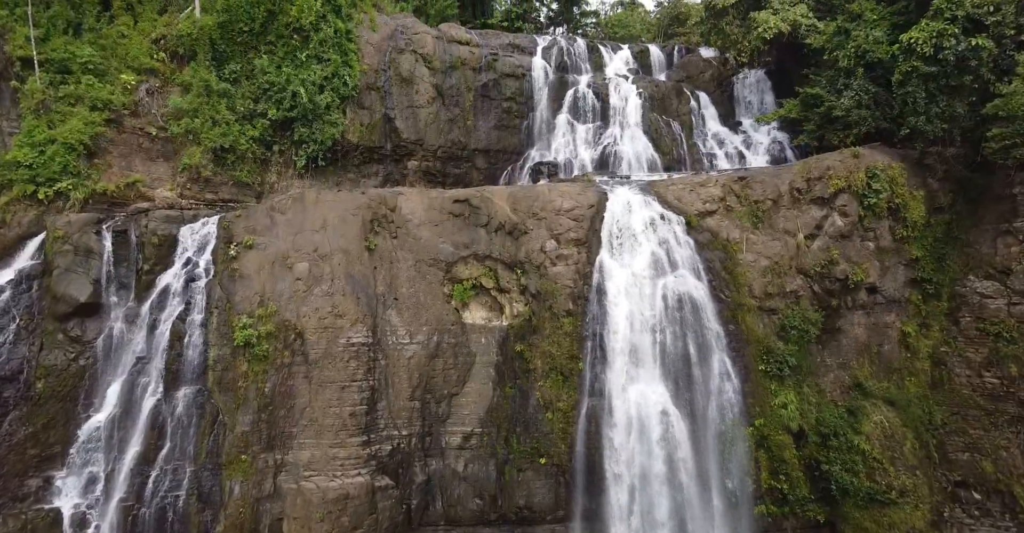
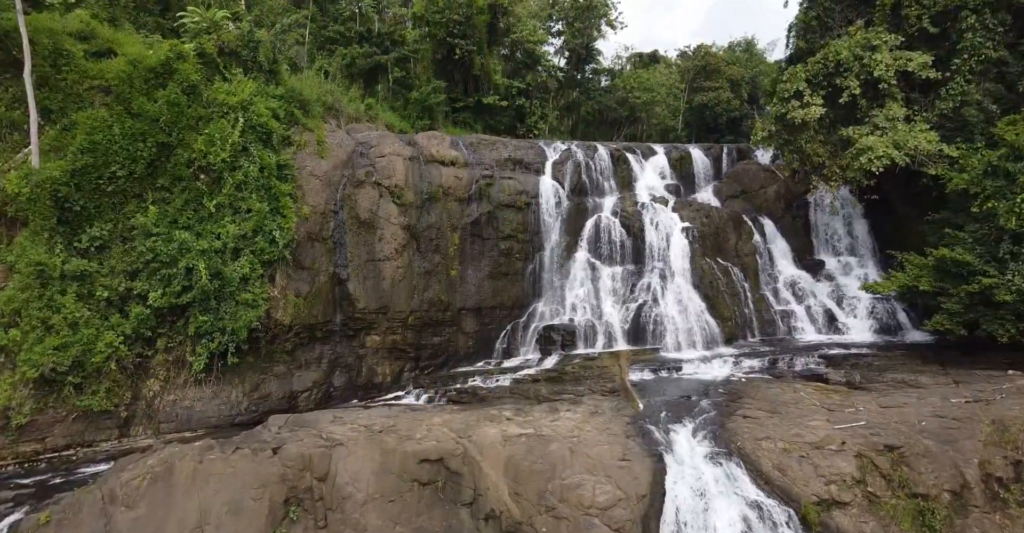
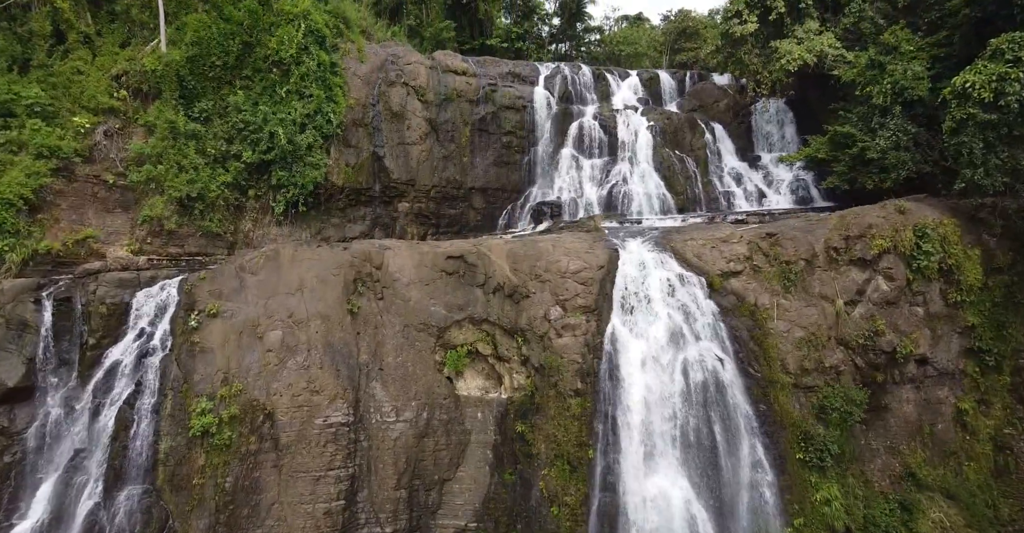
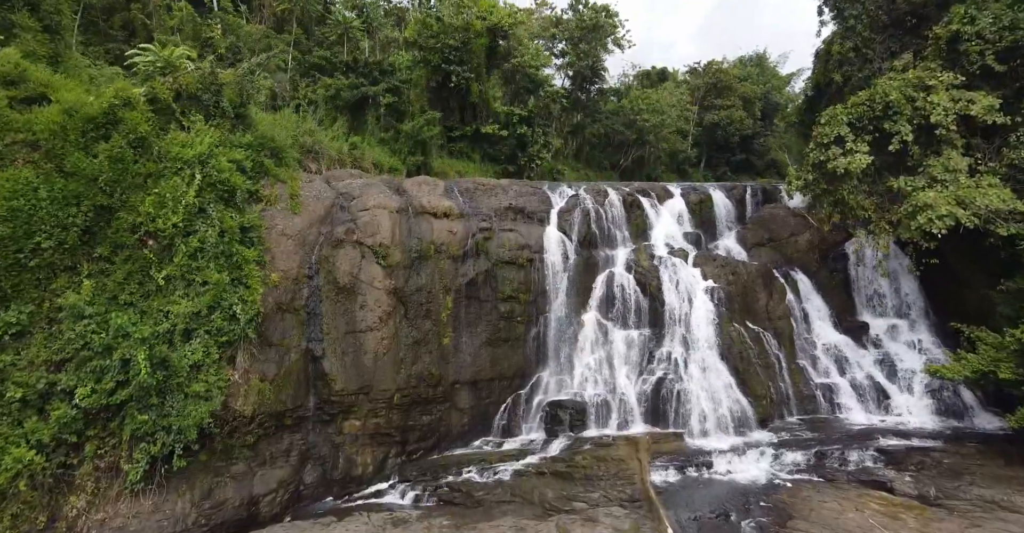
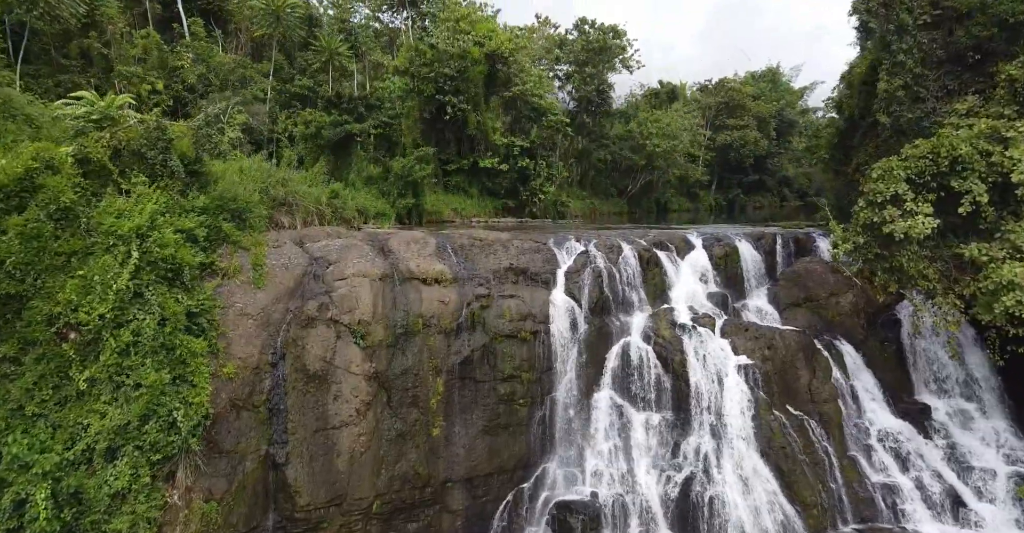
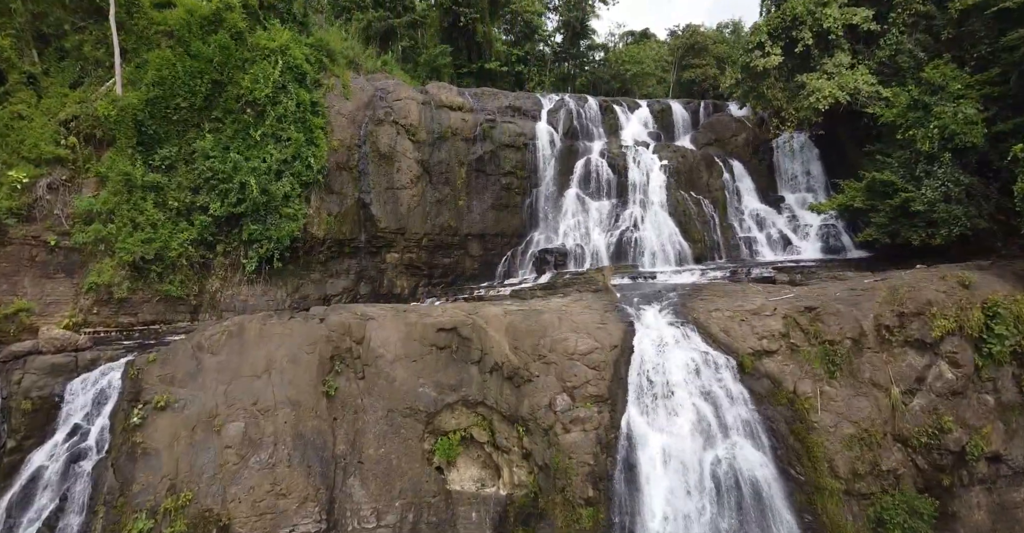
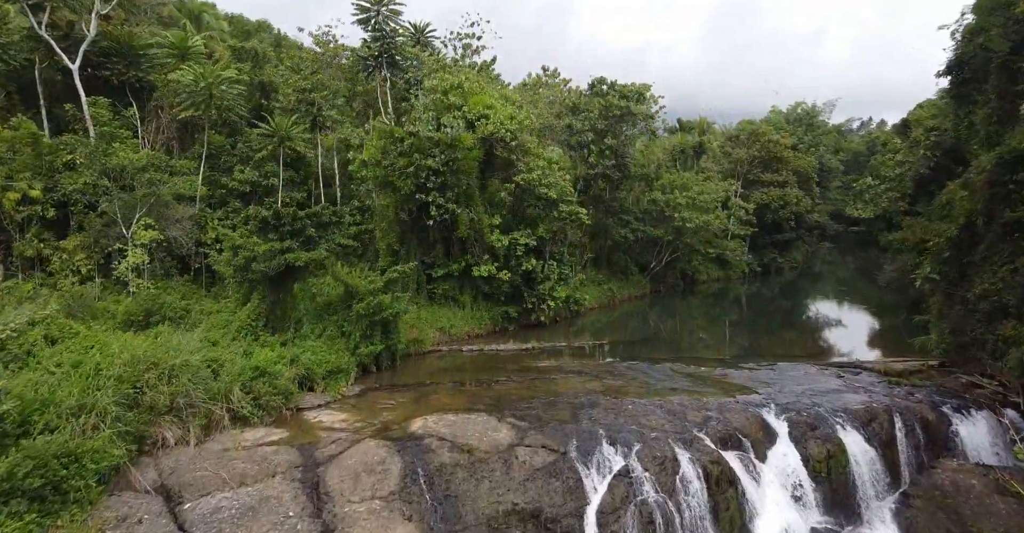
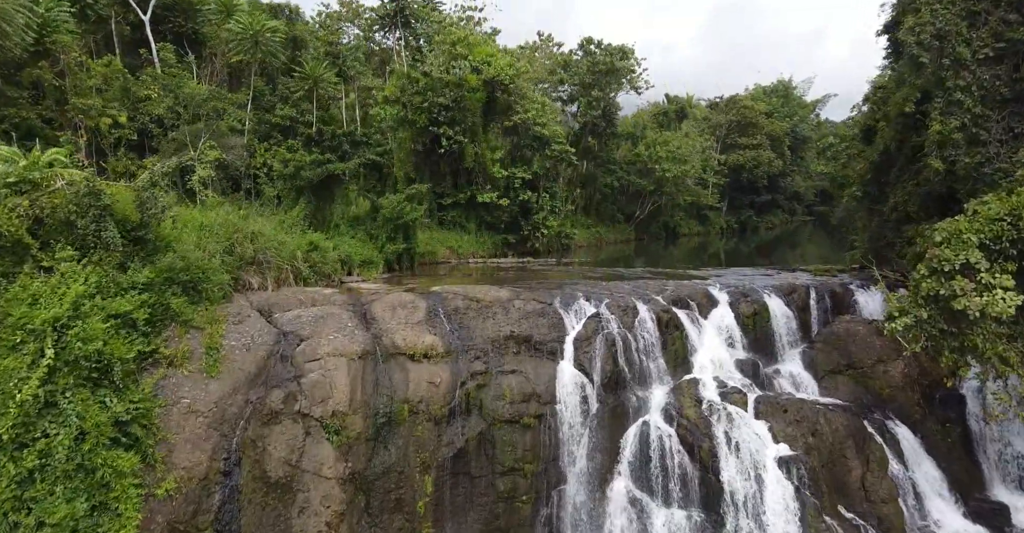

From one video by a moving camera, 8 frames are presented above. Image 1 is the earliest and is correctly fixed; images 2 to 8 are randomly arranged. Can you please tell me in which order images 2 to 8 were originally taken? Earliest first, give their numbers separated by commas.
3, 6, 2, 4, 5, 8, 7
